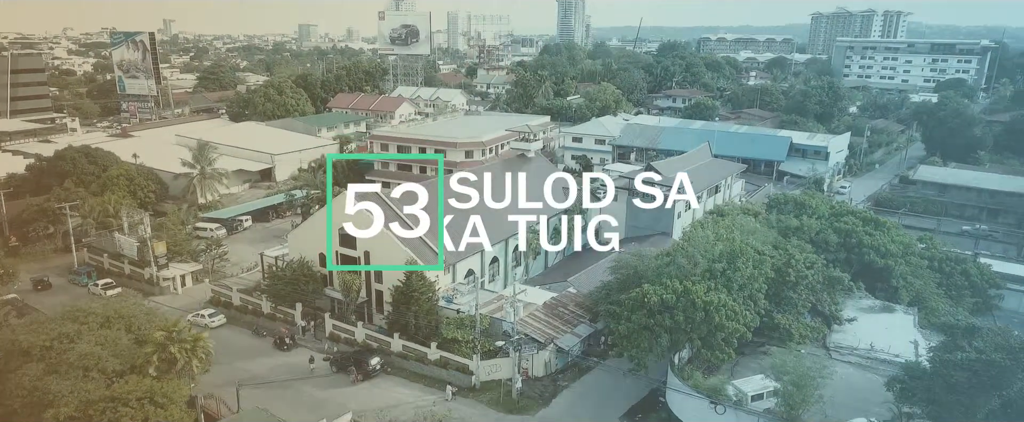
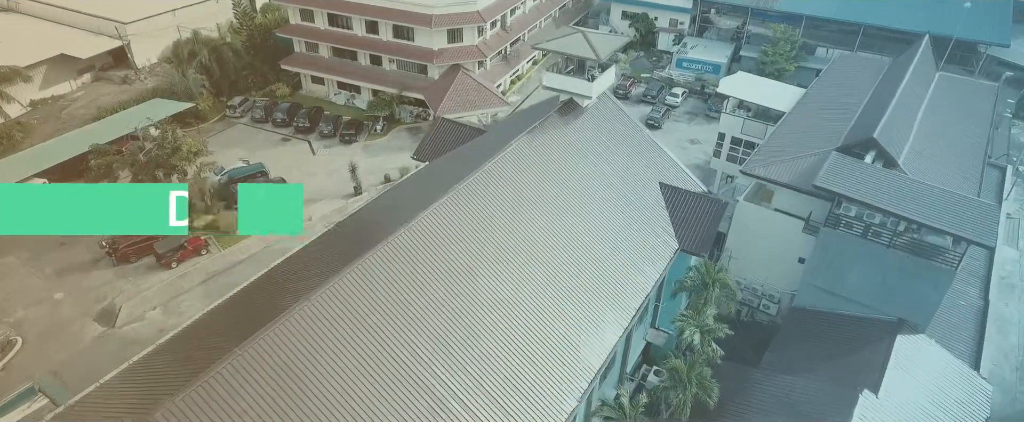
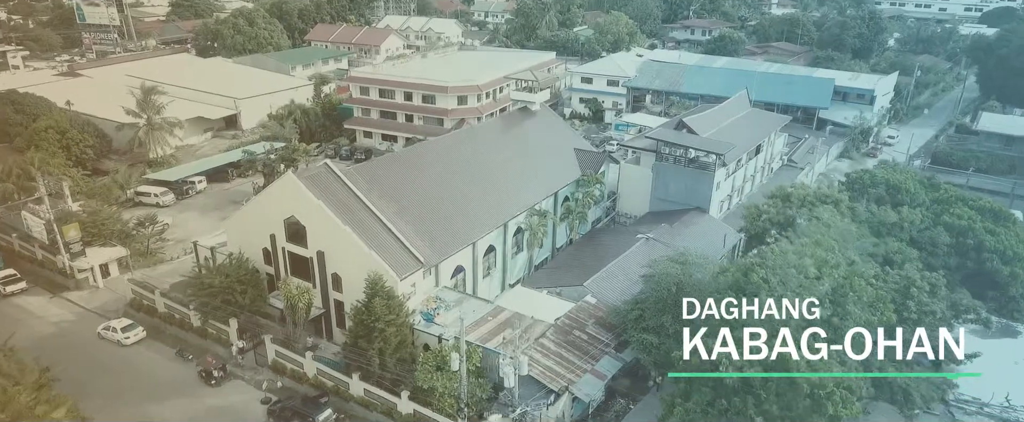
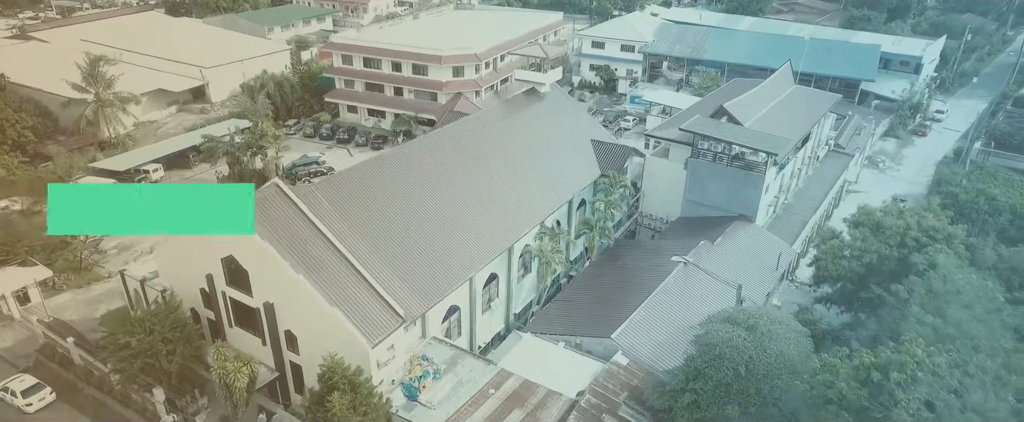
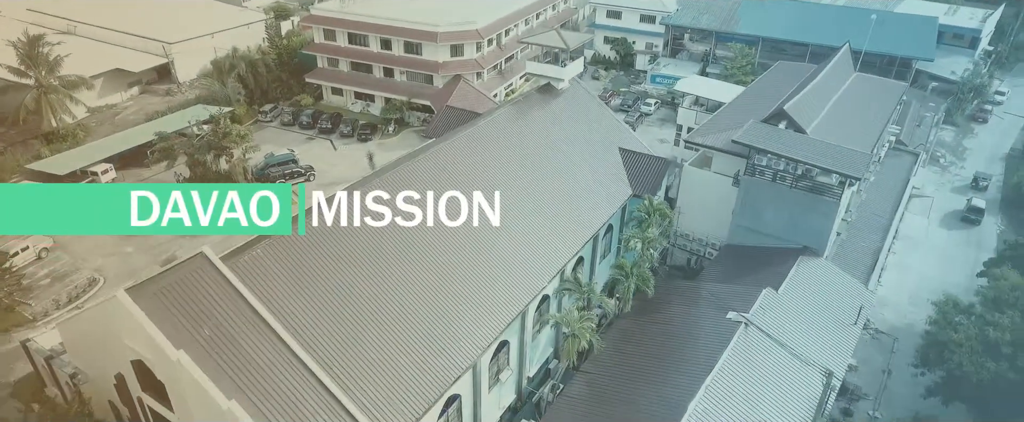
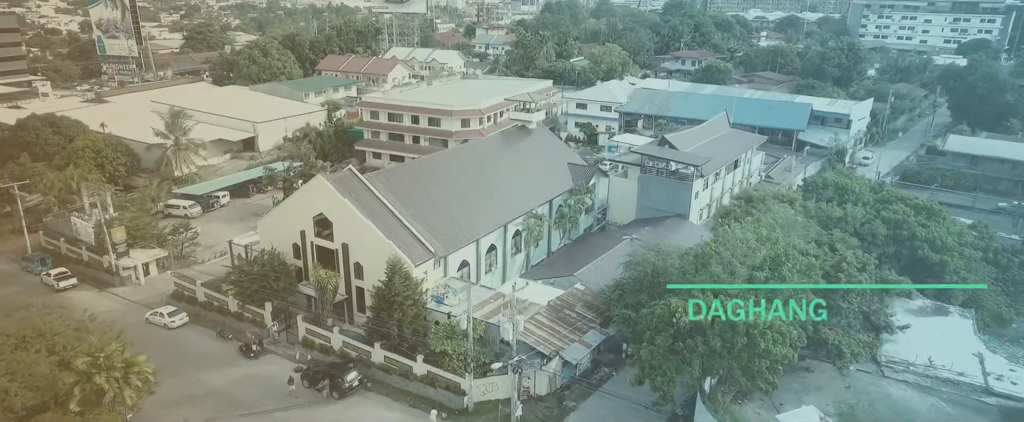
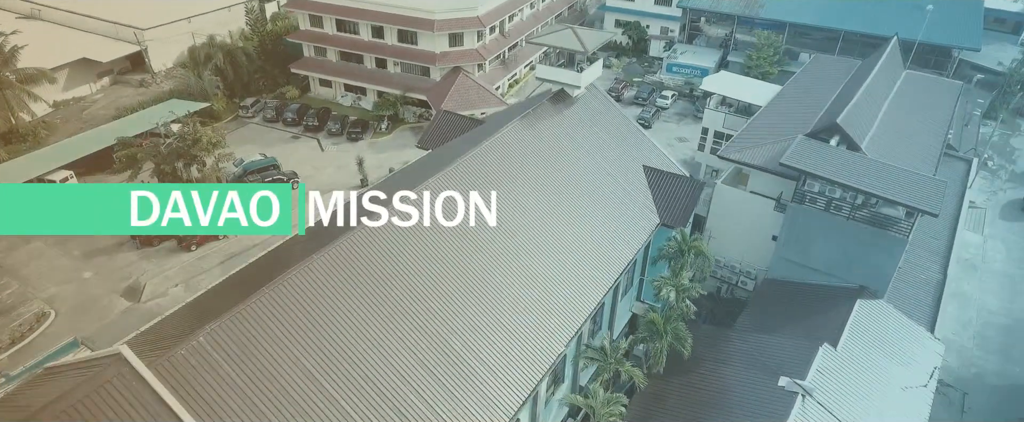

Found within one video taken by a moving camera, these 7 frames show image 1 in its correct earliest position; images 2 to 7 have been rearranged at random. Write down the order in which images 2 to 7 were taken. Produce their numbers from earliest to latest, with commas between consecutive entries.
6, 3, 4, 5, 7, 2
